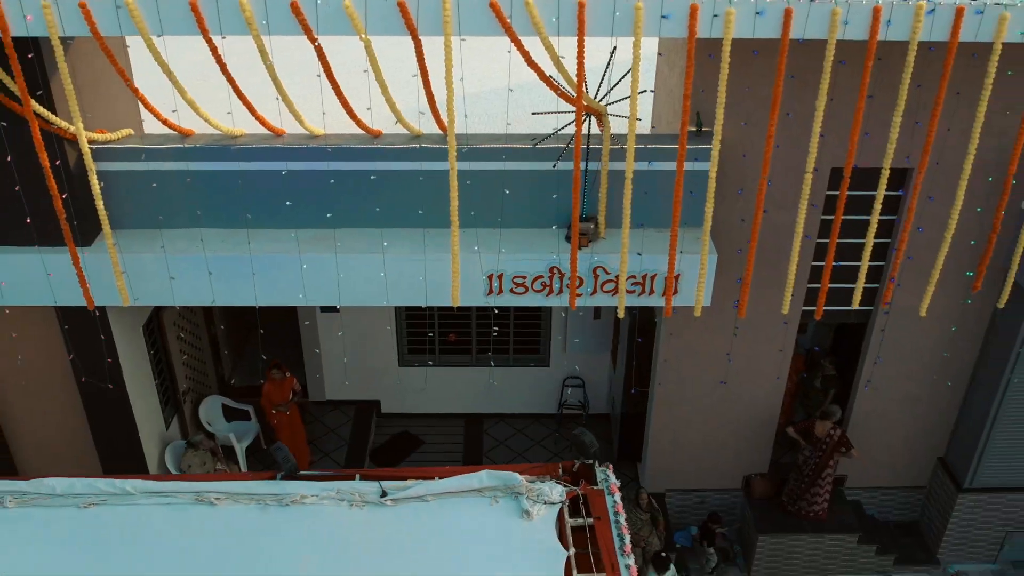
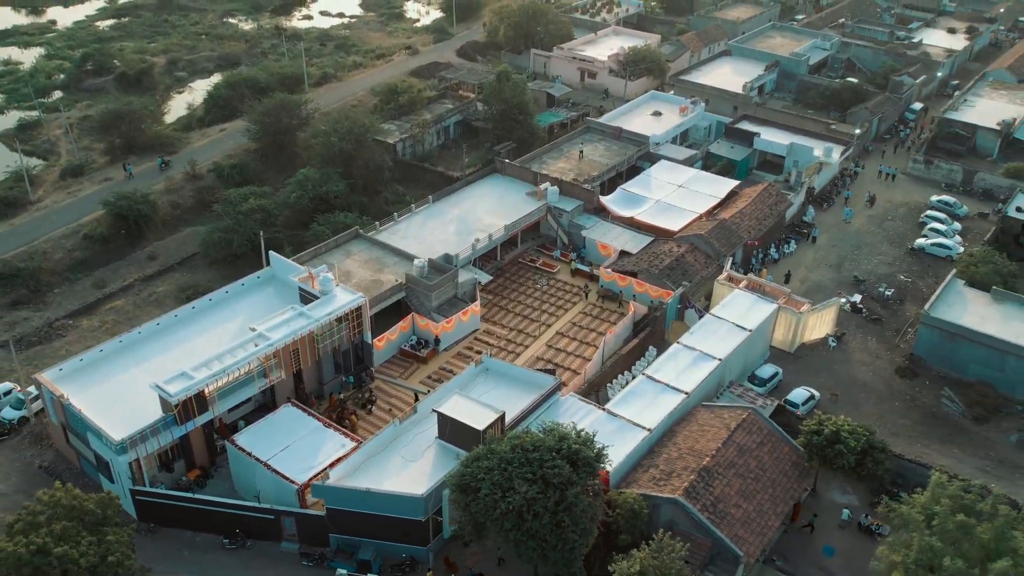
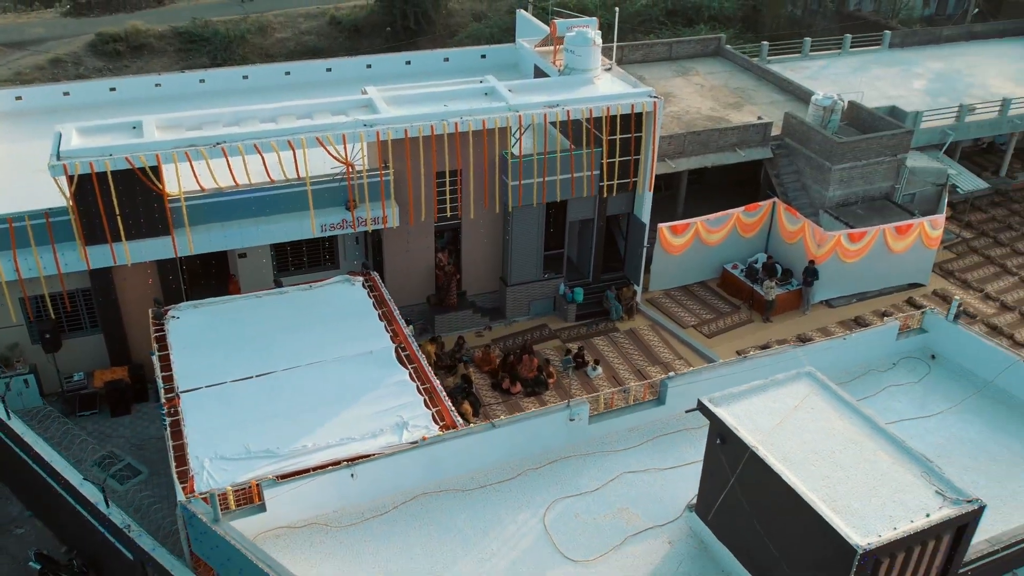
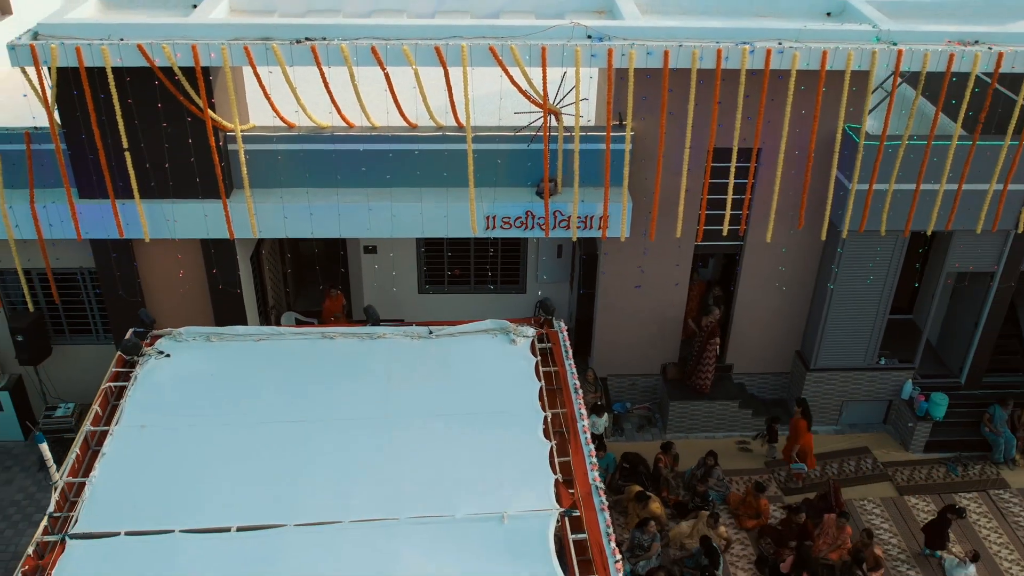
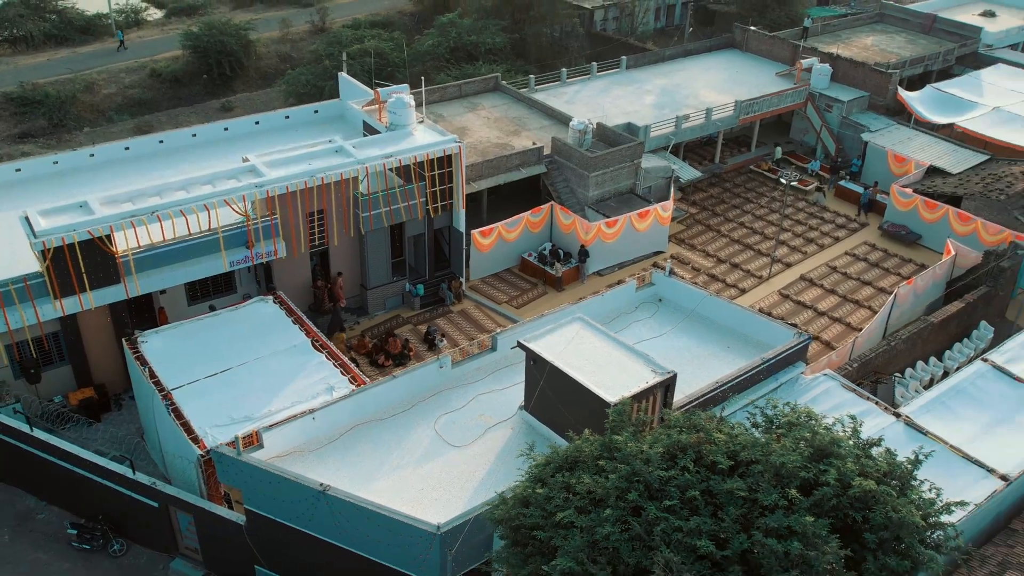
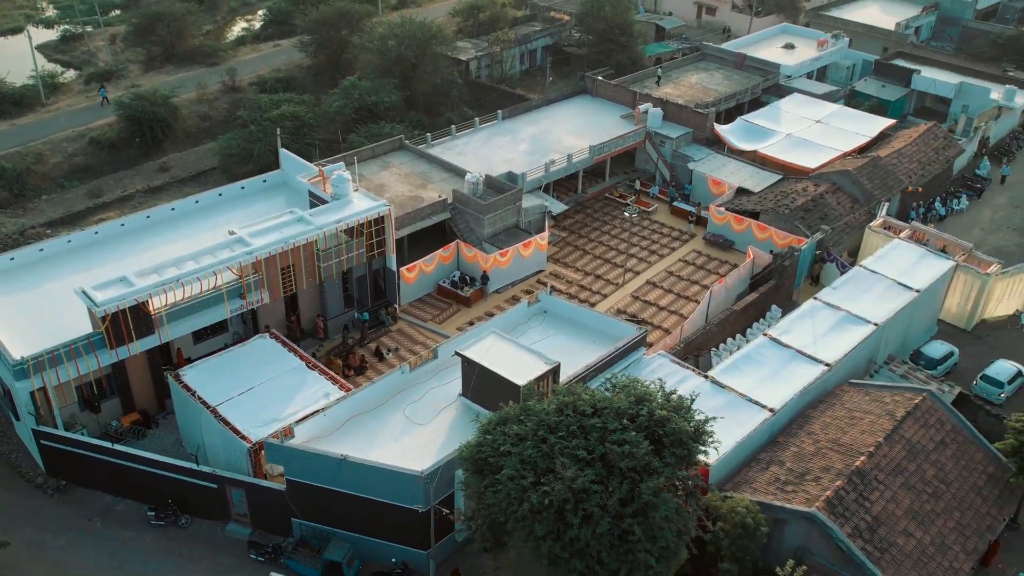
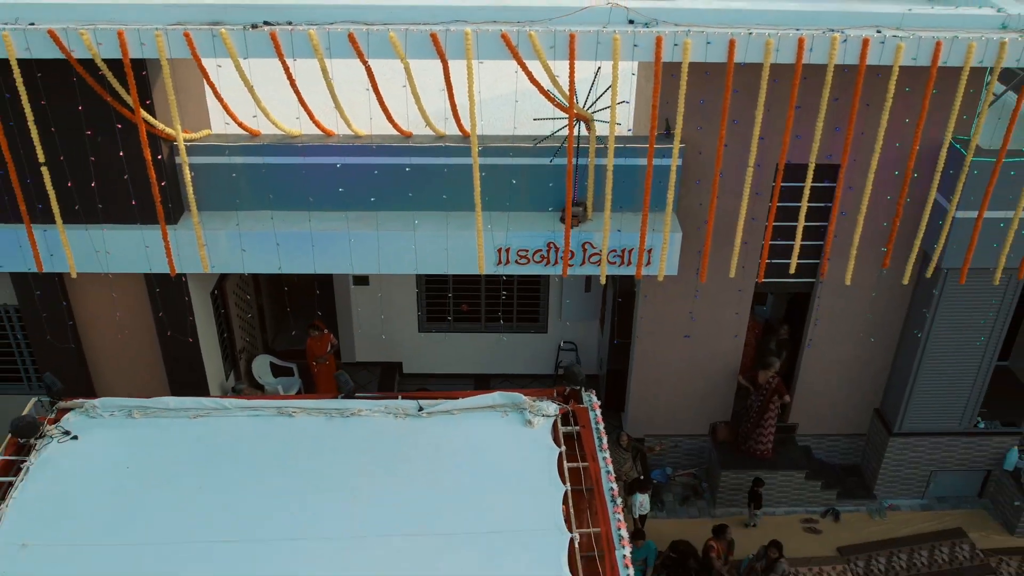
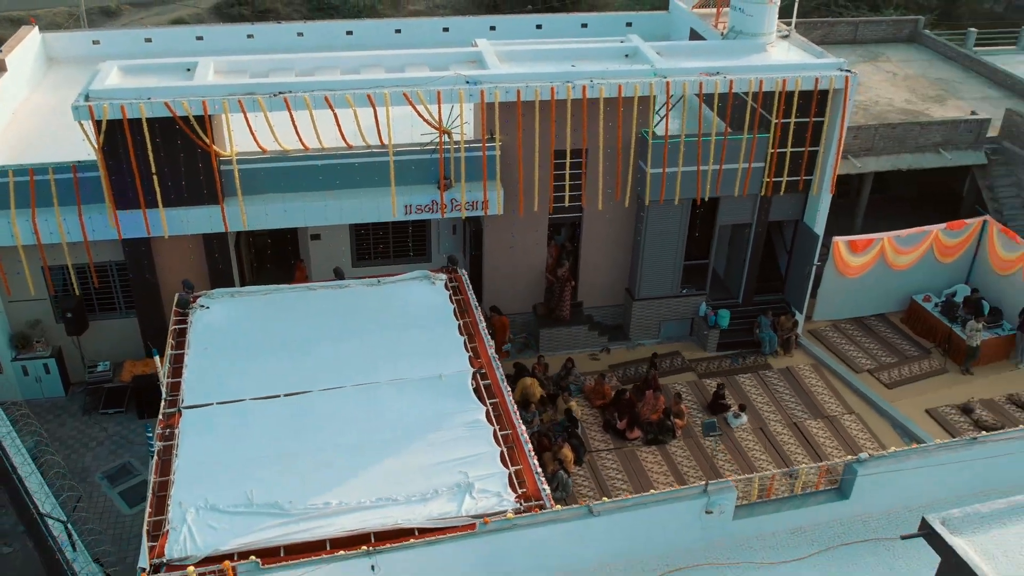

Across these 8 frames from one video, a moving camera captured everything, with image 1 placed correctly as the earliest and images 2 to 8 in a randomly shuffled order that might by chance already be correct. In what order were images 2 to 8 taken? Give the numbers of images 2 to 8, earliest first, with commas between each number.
7, 4, 8, 3, 5, 6, 2
